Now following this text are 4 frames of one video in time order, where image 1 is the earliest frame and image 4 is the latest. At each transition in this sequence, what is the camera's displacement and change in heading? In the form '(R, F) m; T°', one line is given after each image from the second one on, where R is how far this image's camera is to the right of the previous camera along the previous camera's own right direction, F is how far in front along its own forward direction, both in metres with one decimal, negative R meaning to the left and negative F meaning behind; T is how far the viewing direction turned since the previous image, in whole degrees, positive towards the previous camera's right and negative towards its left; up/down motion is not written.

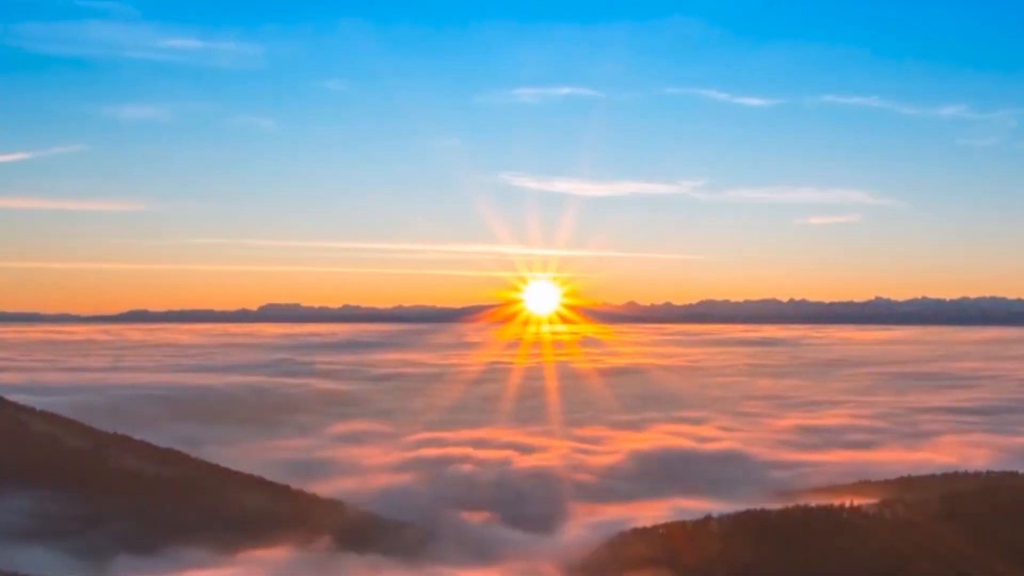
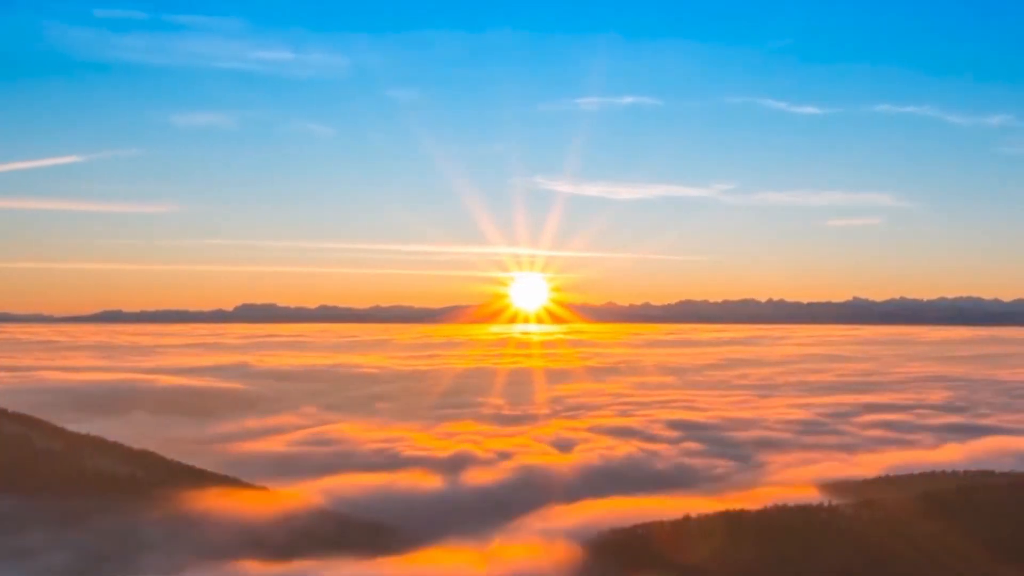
(+1.2, +0.1) m; +1°
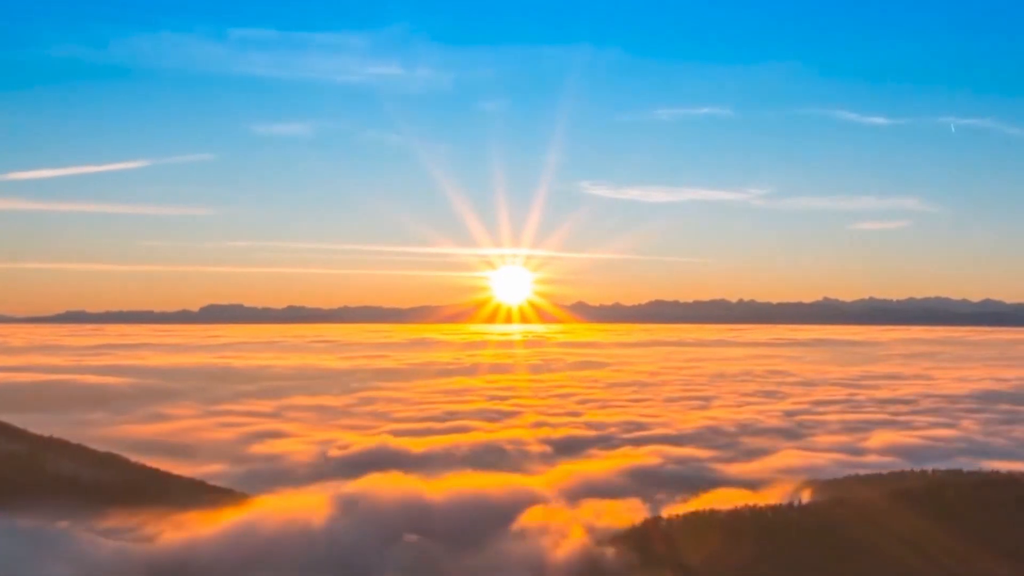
(+1.5, +0.2) m; +1°
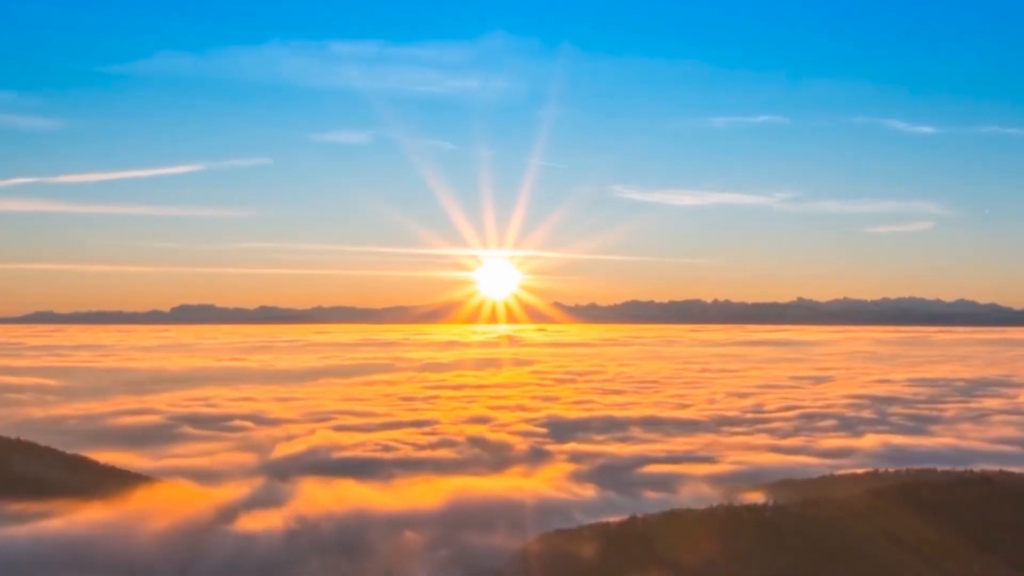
(+1.3, +0.3) m; +1°
